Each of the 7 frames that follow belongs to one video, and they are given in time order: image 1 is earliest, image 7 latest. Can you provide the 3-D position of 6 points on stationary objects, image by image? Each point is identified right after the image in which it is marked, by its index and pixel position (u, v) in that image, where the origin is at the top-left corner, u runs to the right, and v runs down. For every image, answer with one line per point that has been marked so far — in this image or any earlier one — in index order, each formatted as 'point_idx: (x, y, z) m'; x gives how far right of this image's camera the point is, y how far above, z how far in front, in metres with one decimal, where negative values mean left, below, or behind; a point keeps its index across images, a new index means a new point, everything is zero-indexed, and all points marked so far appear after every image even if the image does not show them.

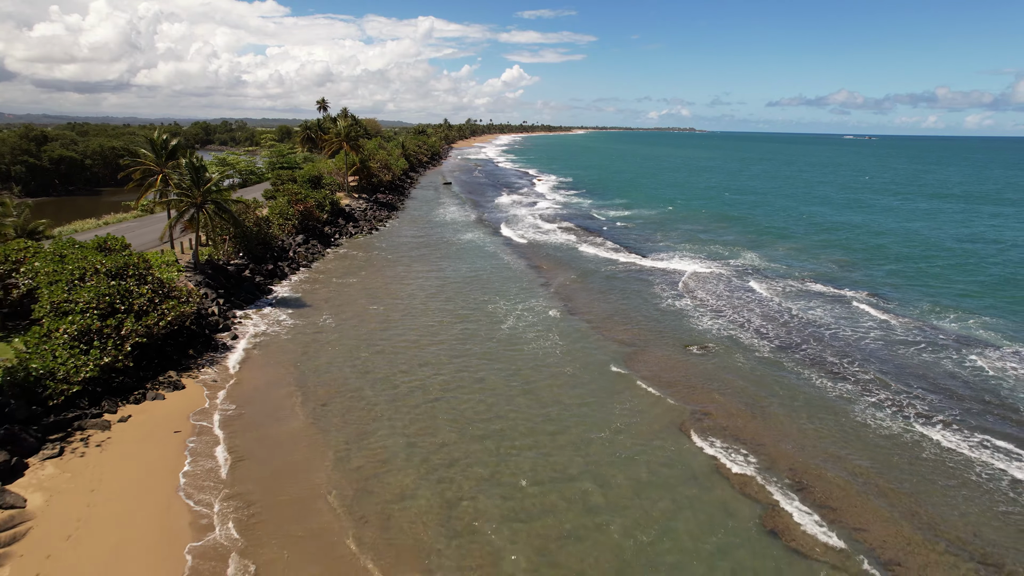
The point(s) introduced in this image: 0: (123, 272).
0: (-10.9, +0.6, +18.9) m
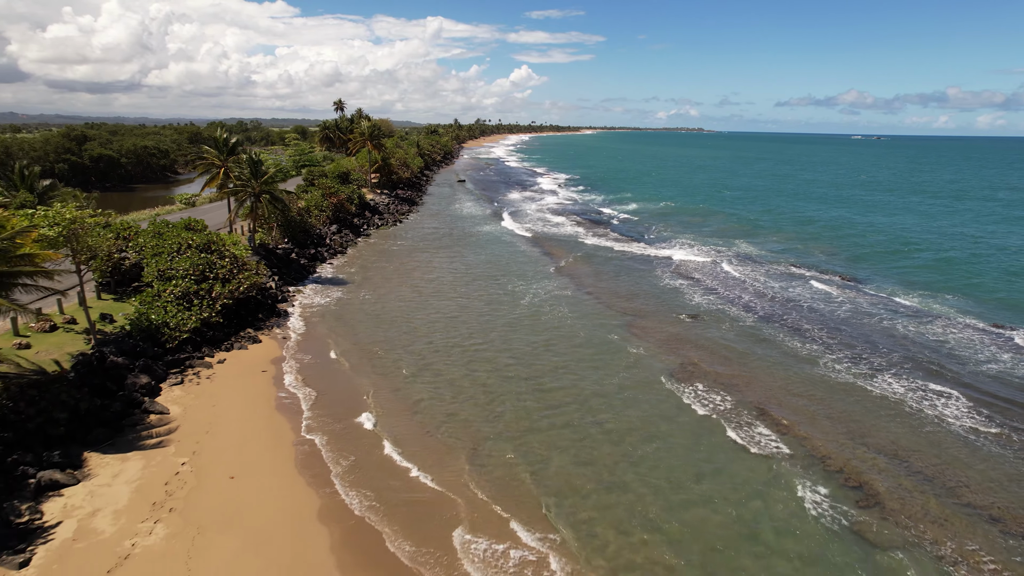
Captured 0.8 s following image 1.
0: (-10.2, +1.5, +22.9) m
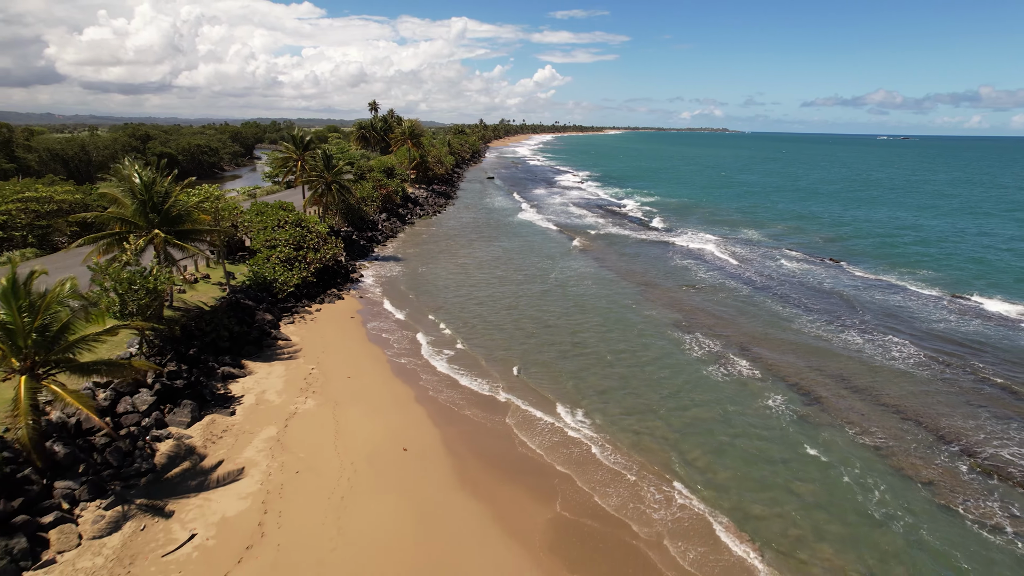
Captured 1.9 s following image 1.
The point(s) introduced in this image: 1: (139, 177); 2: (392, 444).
0: (-8.9, +2.8, +28.4) m
1: (-9.9, +3.0, +17.5) m
2: (-2.6, -3.4, +14.9) m
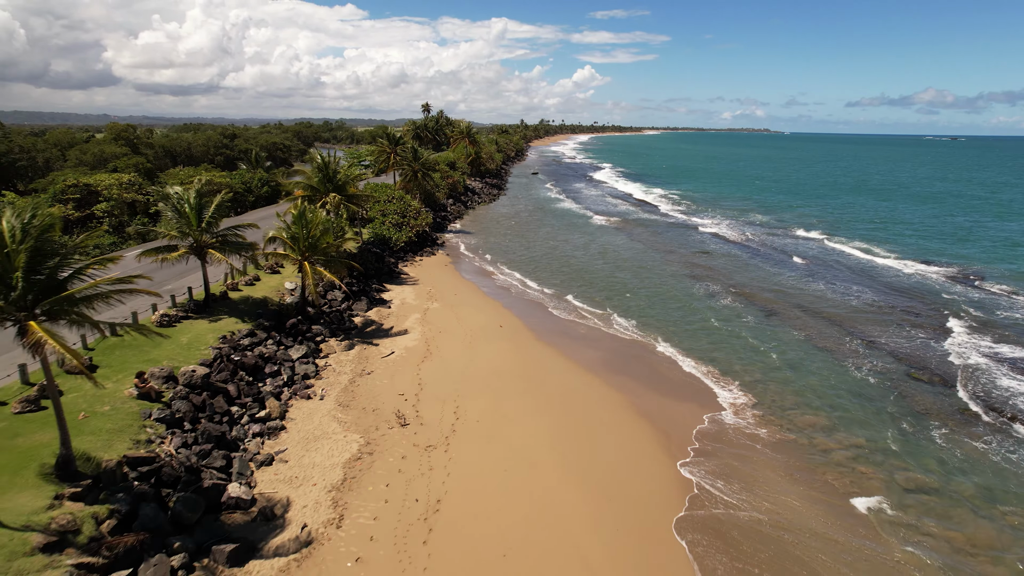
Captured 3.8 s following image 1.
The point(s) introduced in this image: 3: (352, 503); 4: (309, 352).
0: (-6.1, +5.0, +37.6) m
1: (-7.7, +5.3, +26.8) m
2: (-0.7, -1.3, +23.8) m
3: (-2.9, -3.9, +12.4) m
4: (-5.7, -1.8, +18.7) m
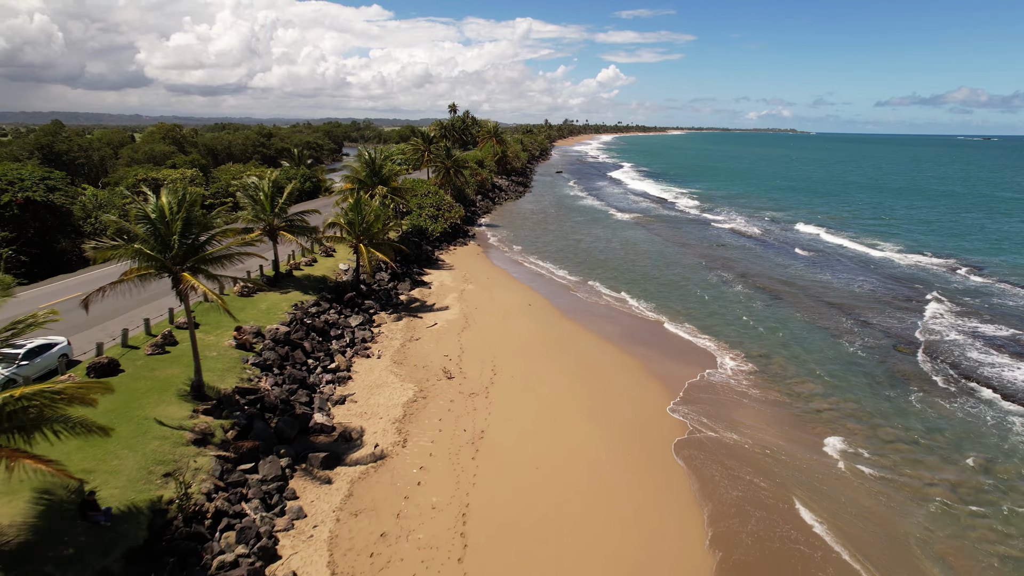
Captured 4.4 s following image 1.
0: (-4.5, +5.7, +40.6) m
1: (-6.4, +6.0, +29.8) m
2: (+0.4, -0.6, +26.6) m
3: (-2.2, -3.2, +15.2) m
4: (-4.8, -1.0, +21.7) m
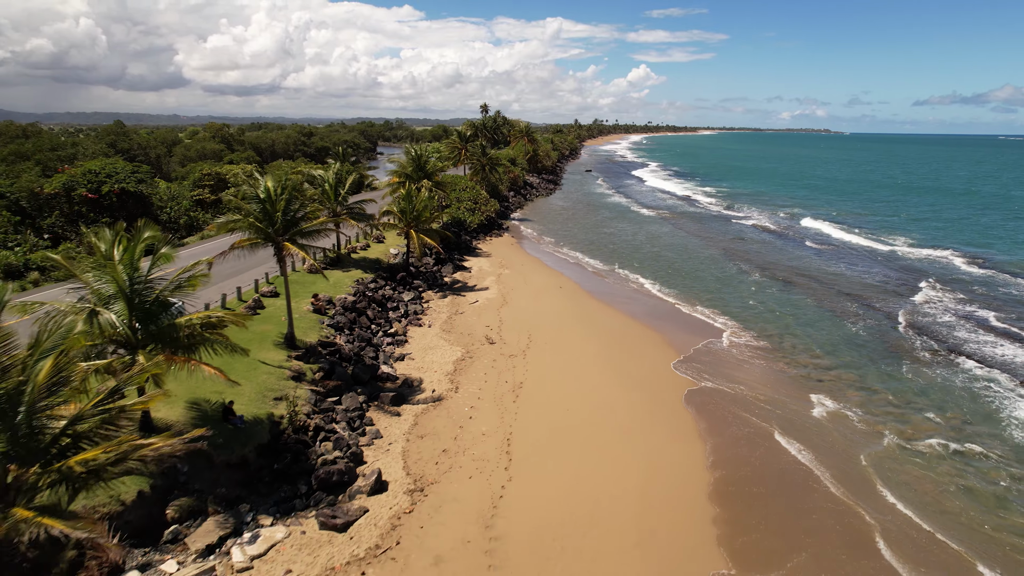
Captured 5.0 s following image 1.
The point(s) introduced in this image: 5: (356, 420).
0: (-2.4, +6.5, +43.5) m
1: (-4.8, +6.8, +32.8) m
2: (+1.8, +0.1, +29.3) m
3: (-1.3, -2.5, +18.1) m
4: (-3.6, -0.3, +24.6) m
5: (-3.4, -2.9, +14.8) m
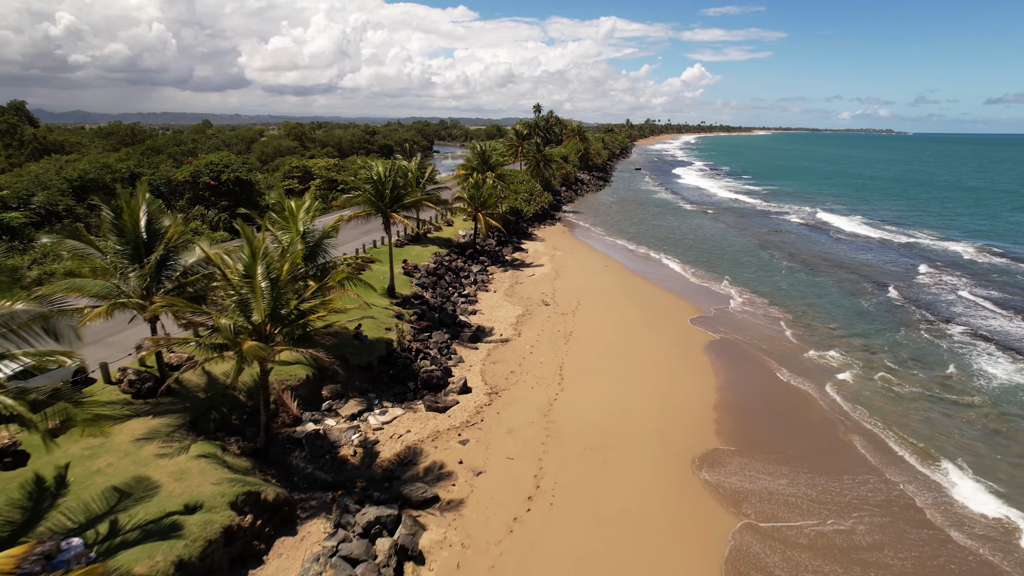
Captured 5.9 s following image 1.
0: (+1.3, +7.6, +47.9) m
1: (-1.8, +7.9, +37.4) m
2: (+4.4, +1.1, +33.5) m
3: (+0.4, -1.4, +22.5) m
4: (-1.3, +0.9, +29.2) m
5: (-2.0, -1.8, +19.4) m
